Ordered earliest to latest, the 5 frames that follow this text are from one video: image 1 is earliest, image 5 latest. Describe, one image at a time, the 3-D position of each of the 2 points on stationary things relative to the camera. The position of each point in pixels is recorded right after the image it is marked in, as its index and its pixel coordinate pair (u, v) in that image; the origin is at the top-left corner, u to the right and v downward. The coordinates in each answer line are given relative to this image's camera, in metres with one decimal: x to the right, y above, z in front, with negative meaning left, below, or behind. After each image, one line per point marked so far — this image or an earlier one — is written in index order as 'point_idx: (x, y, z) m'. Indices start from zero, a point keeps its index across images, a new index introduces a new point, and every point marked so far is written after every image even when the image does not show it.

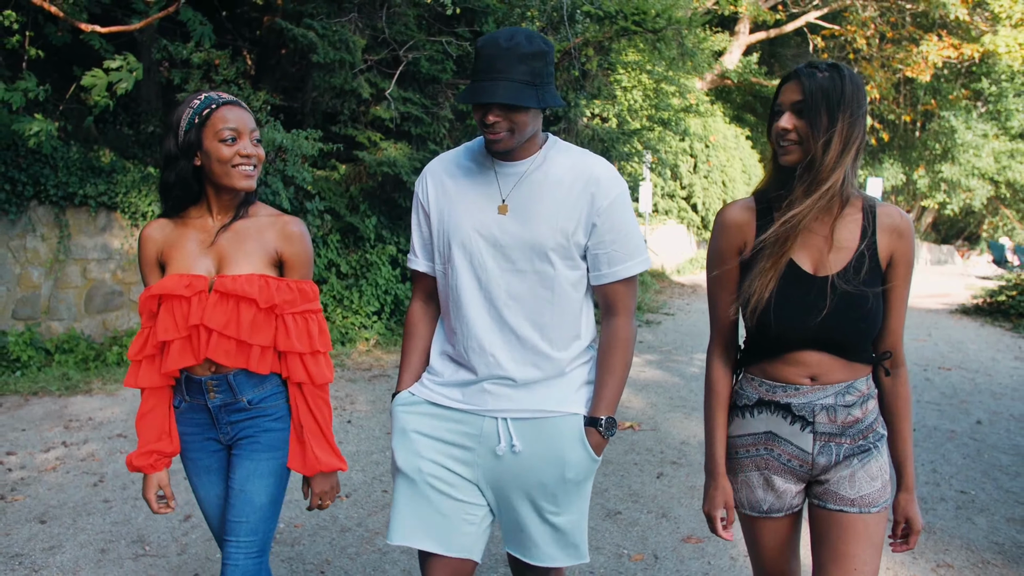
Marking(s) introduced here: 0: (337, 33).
0: (-1.9, +2.8, +9.7) m
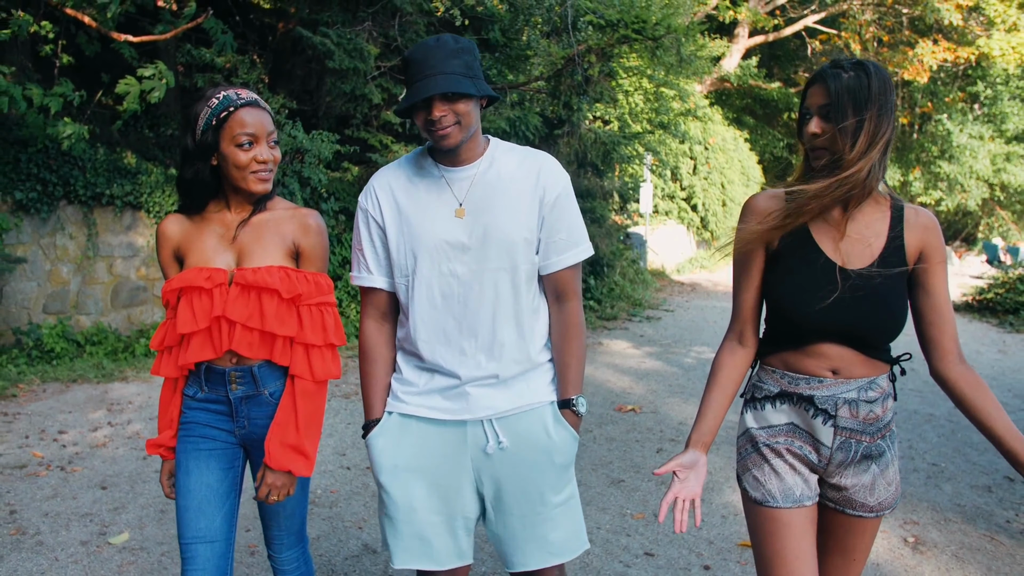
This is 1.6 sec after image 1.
0: (-1.8, +2.8, +10.2) m
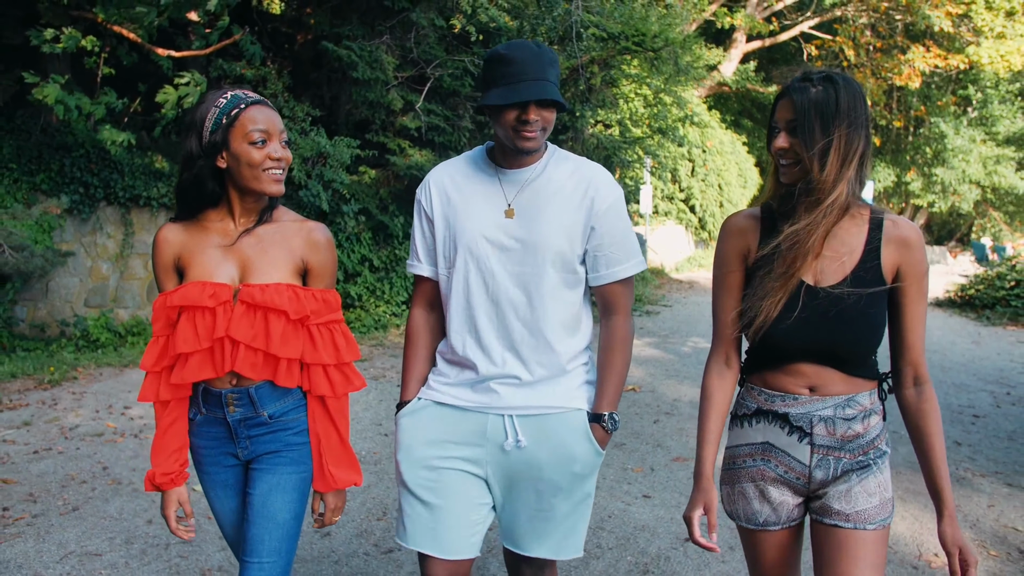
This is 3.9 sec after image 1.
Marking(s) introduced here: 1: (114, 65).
0: (-1.7, +2.9, +10.9) m
1: (-4.8, +2.7, +10.7) m
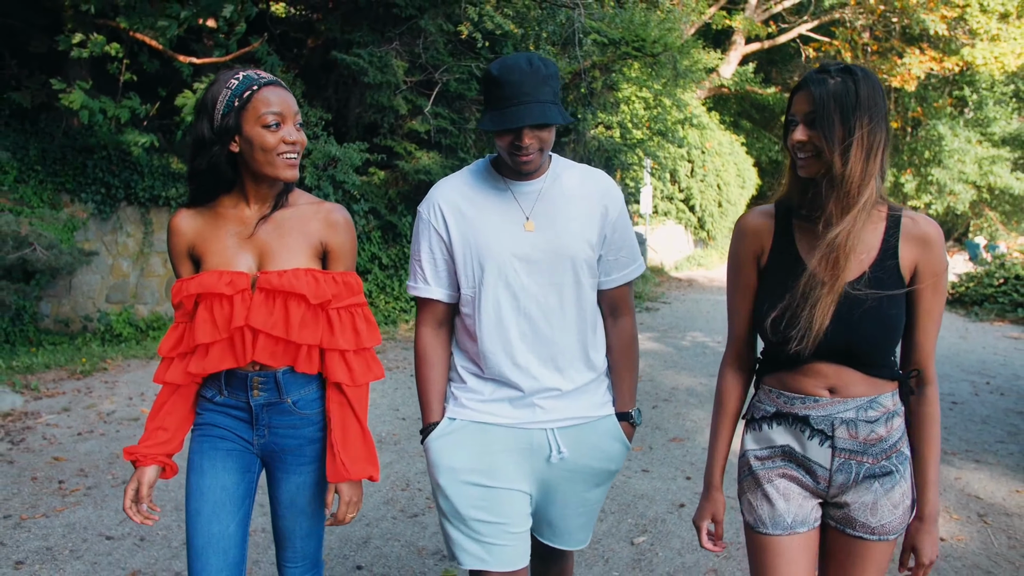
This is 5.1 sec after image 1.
0: (-1.7, +2.9, +11.3) m
1: (-4.7, +2.7, +11.1) m
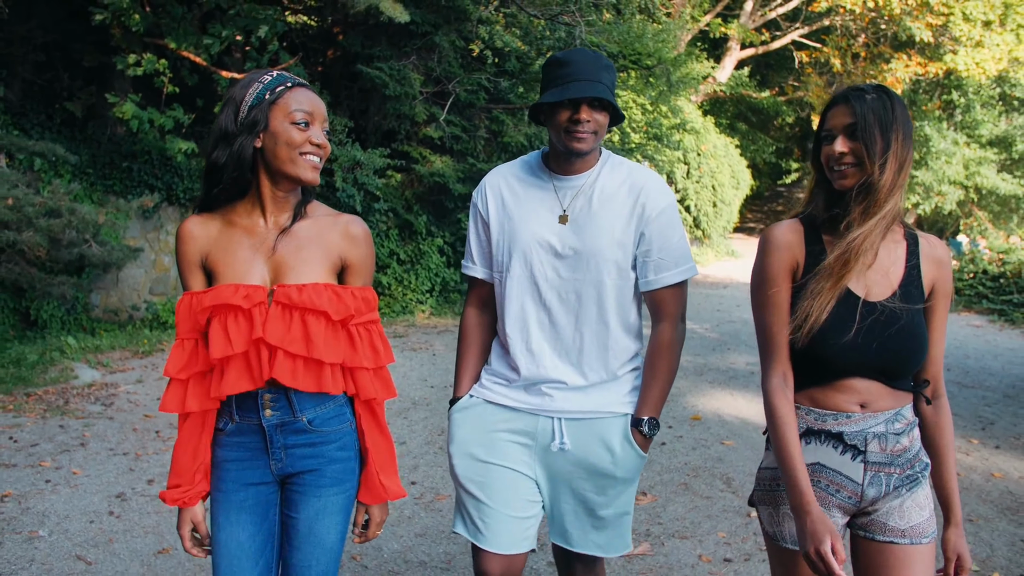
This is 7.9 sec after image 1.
0: (-1.6, +3.0, +12.4) m
1: (-4.6, +2.8, +12.1) m
